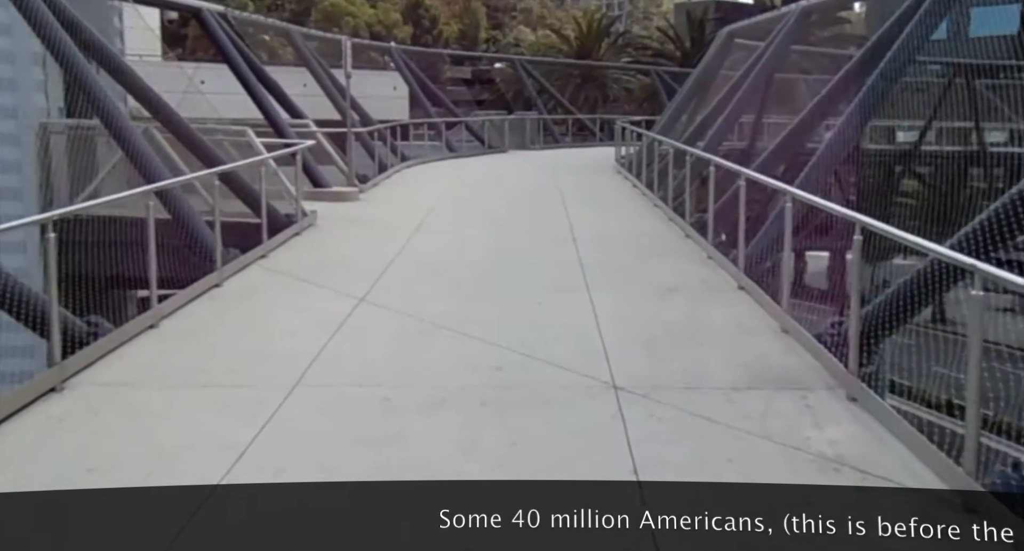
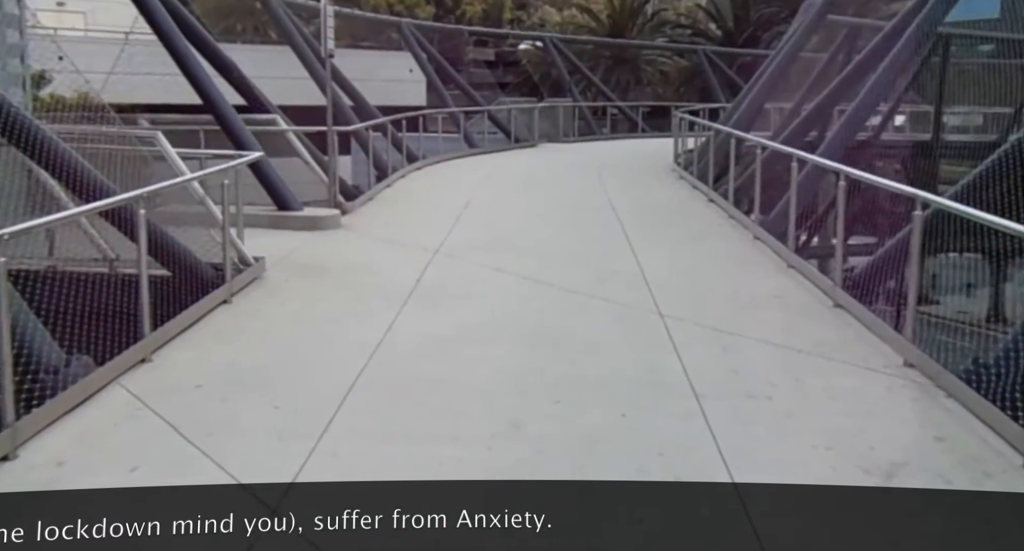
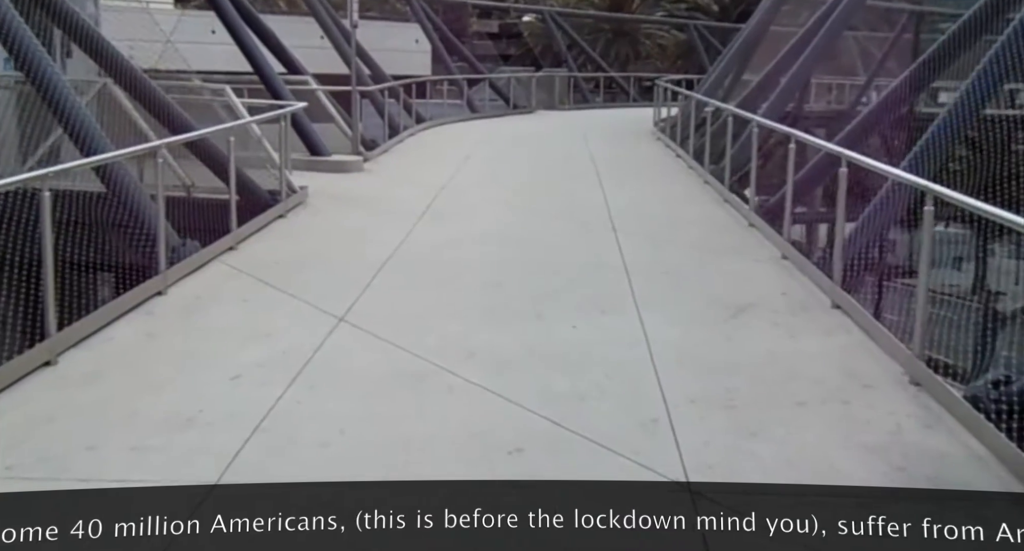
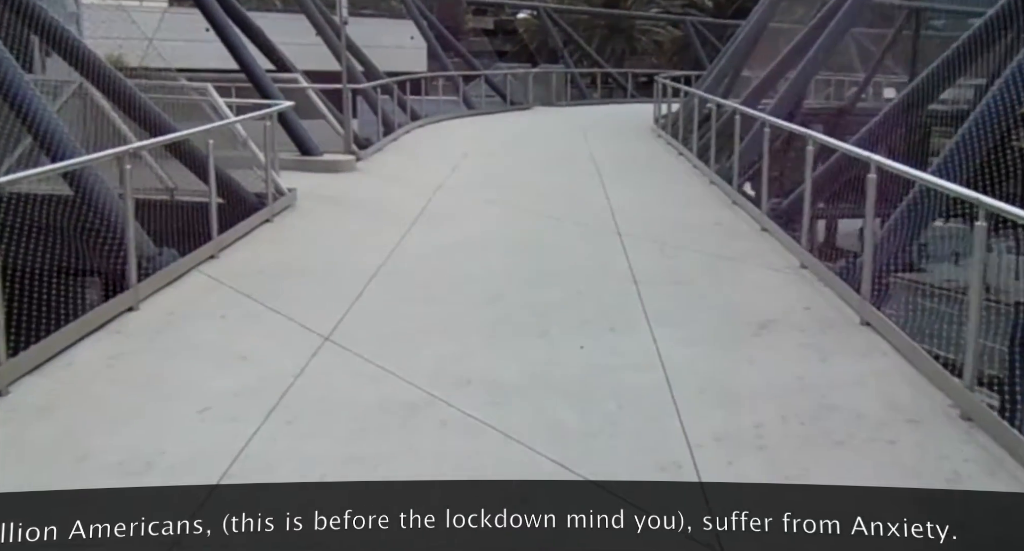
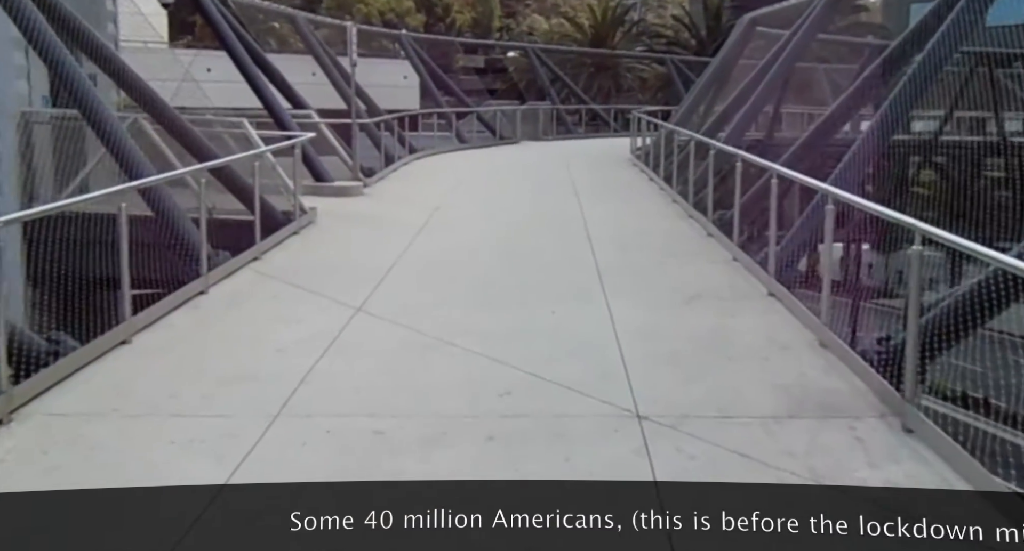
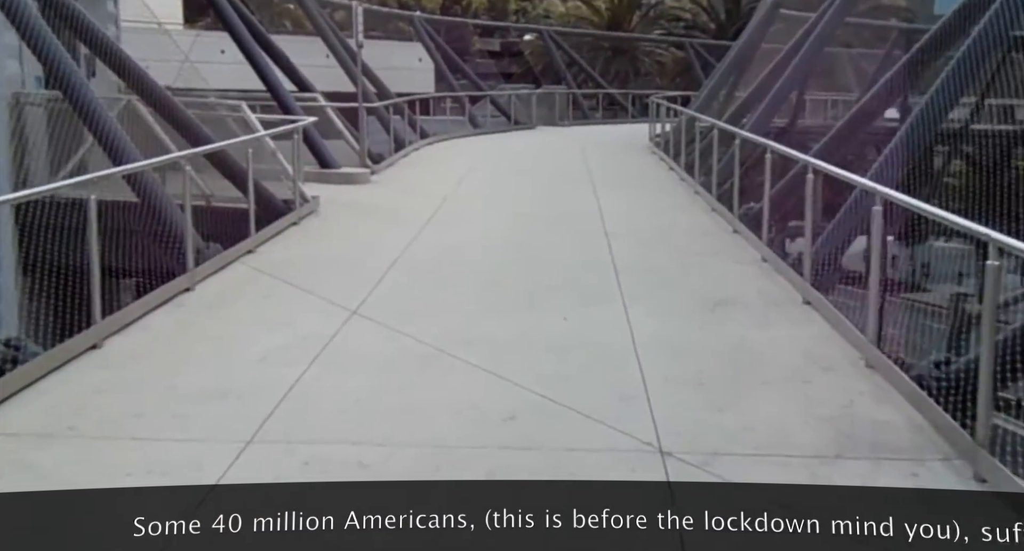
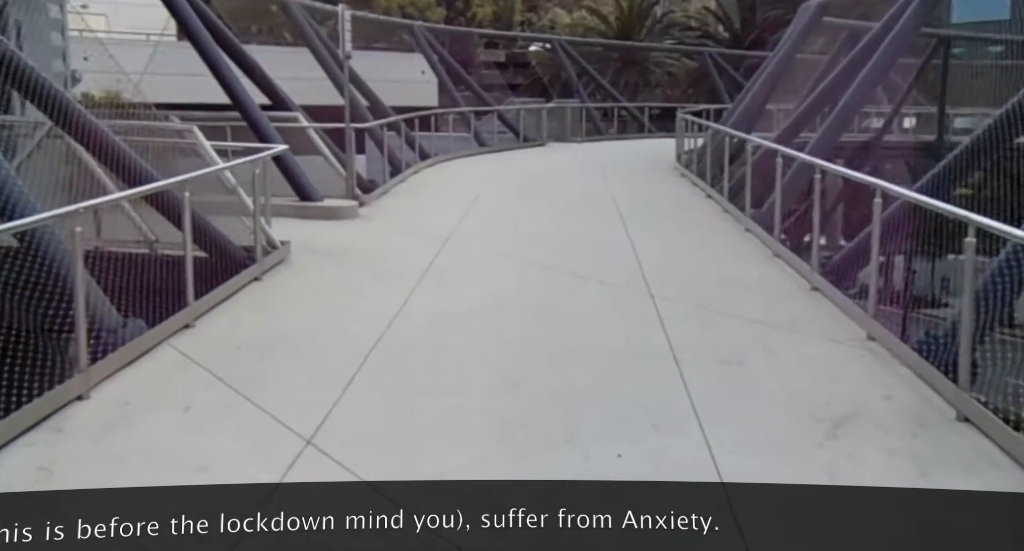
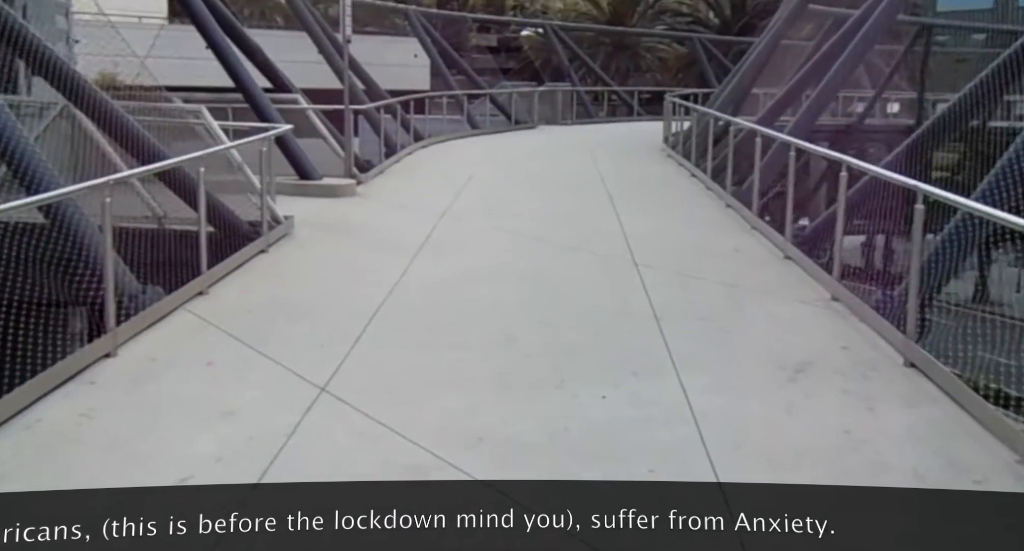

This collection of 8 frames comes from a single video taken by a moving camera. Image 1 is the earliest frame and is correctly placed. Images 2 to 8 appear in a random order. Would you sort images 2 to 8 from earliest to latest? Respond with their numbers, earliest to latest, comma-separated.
5, 6, 3, 4, 8, 7, 2
